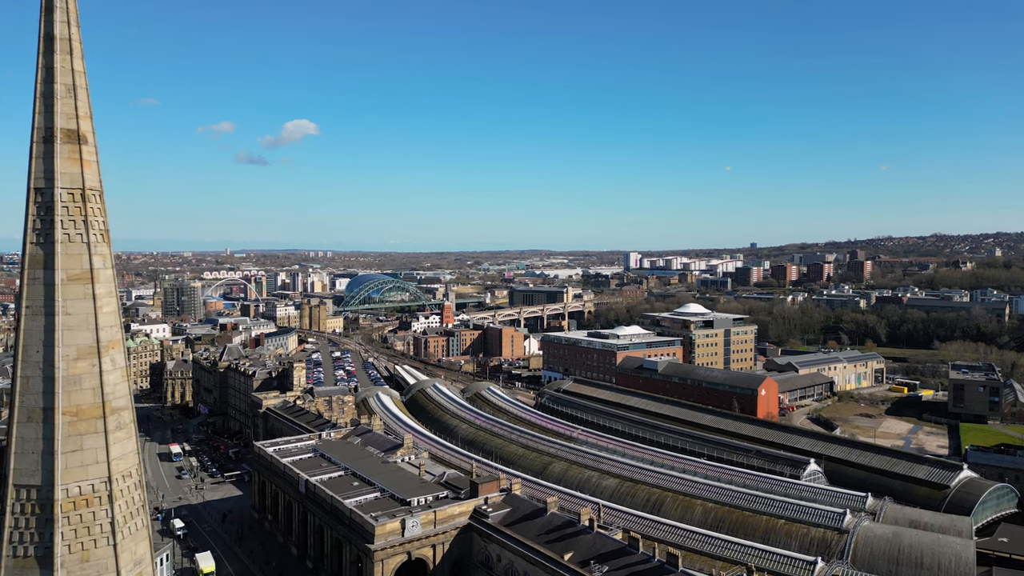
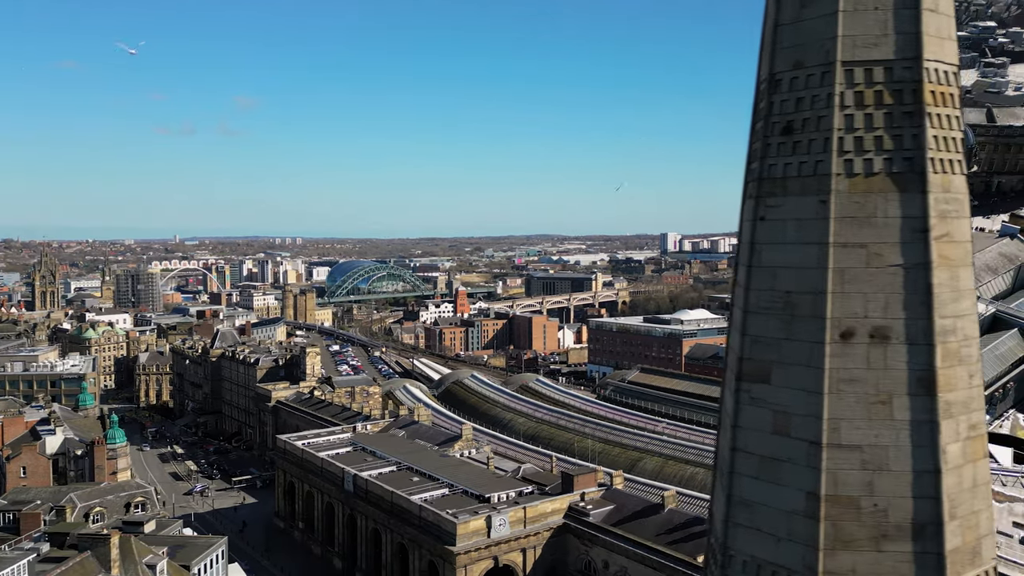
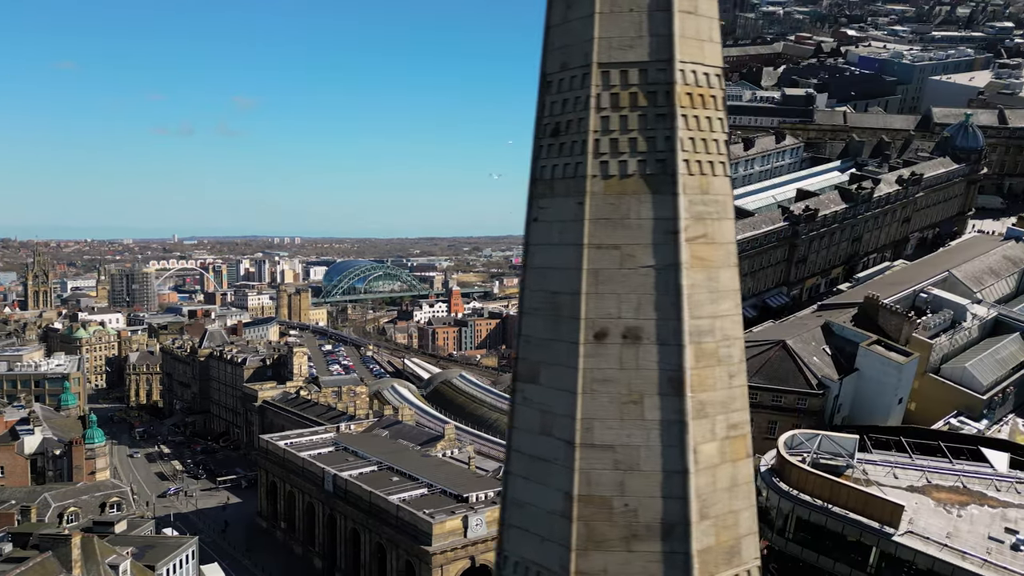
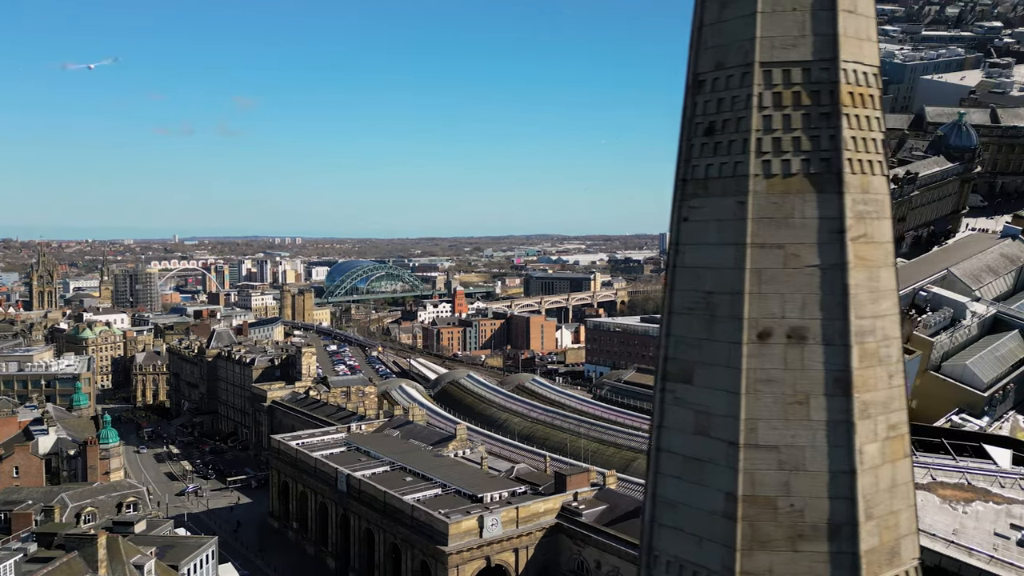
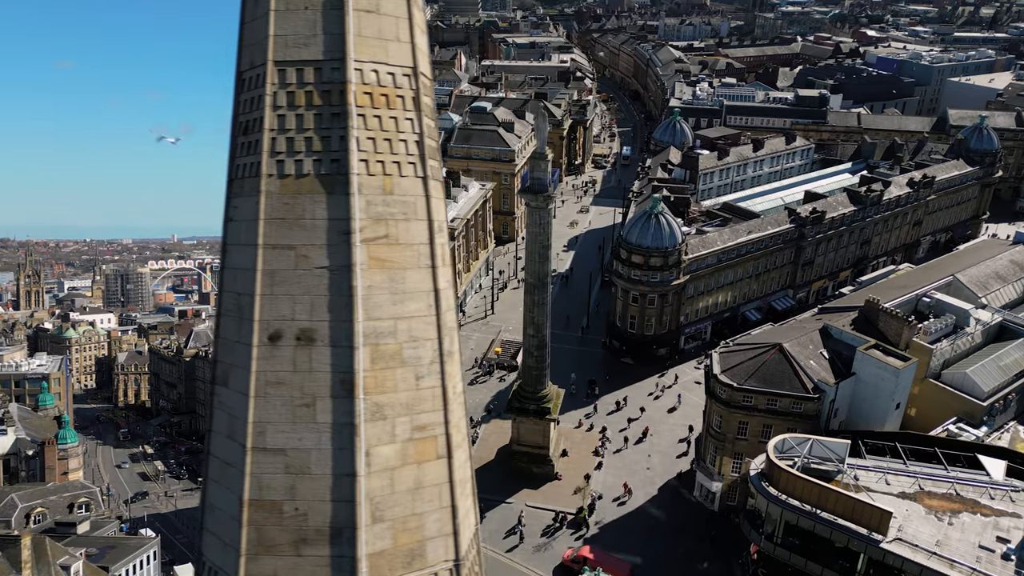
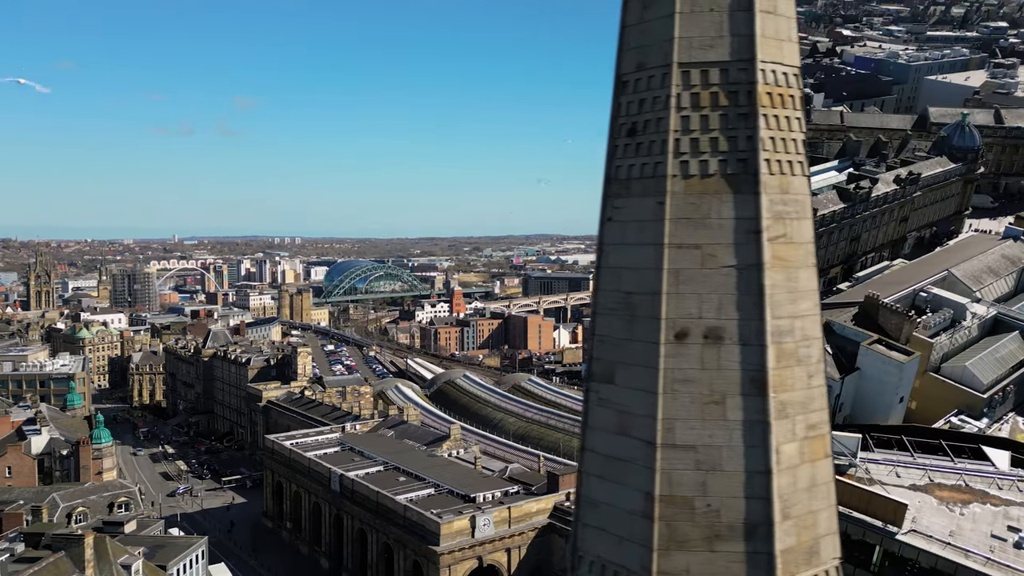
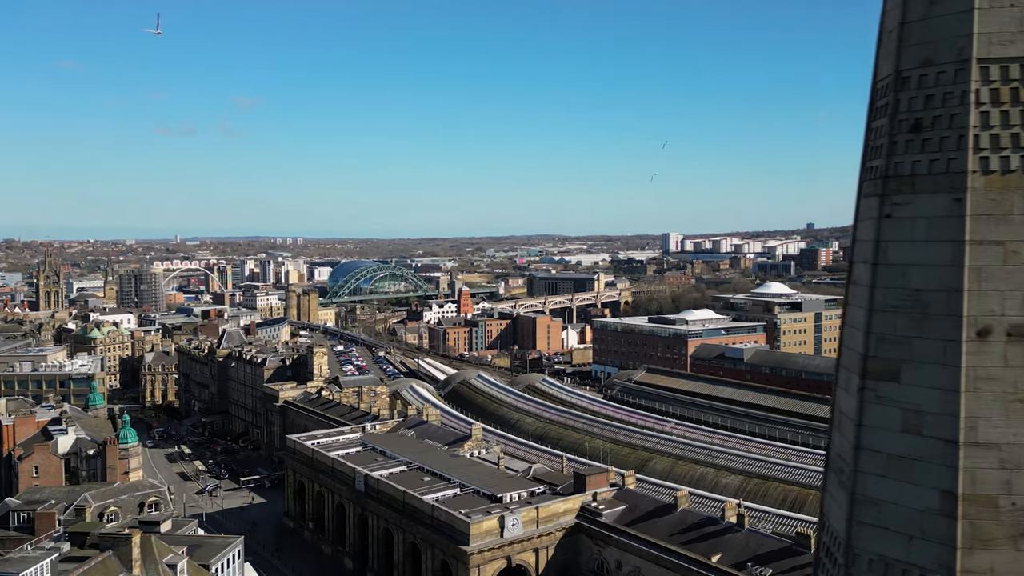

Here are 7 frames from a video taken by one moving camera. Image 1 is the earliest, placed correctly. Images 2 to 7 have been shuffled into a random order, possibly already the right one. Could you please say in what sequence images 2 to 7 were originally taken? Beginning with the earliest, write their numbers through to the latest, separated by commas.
7, 2, 4, 6, 3, 5
